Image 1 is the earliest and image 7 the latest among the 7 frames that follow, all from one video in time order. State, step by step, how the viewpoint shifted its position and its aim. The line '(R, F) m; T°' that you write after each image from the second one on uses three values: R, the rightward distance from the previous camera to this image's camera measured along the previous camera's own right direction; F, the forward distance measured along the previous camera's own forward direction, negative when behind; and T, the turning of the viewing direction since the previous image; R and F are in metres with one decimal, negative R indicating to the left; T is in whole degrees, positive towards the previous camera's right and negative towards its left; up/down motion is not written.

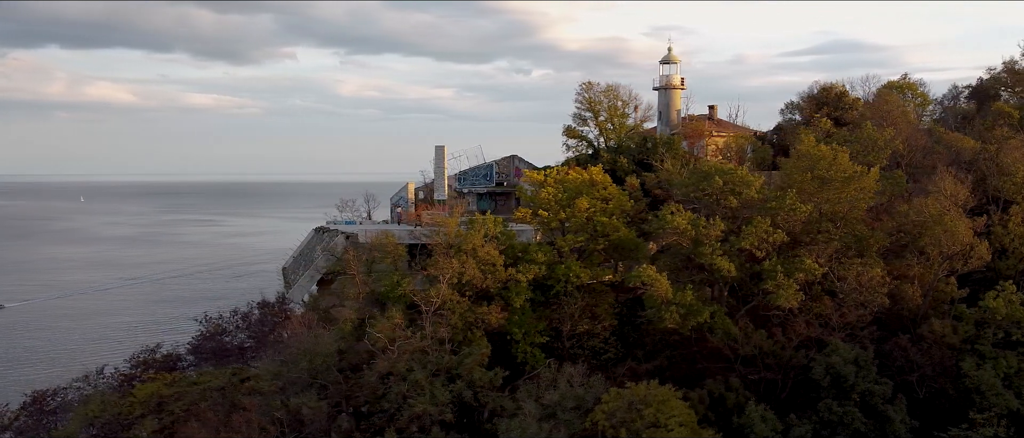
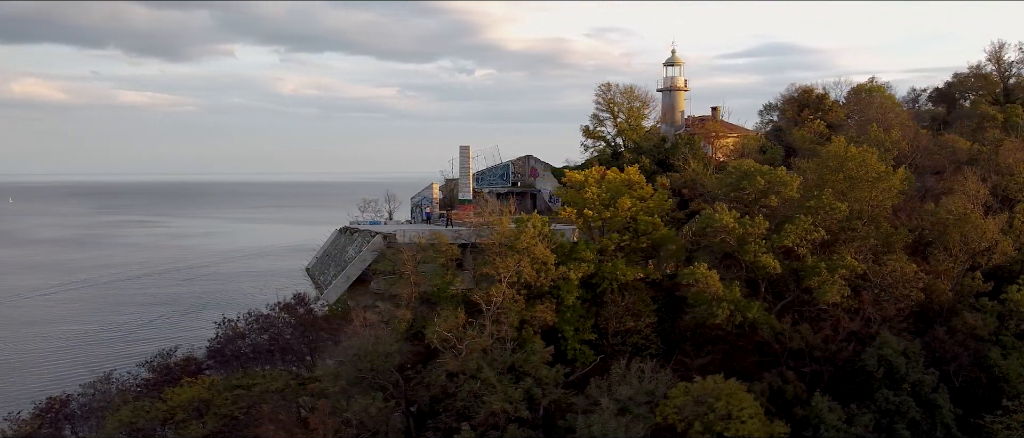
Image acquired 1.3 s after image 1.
(-2.8, -0.2) m; +3°
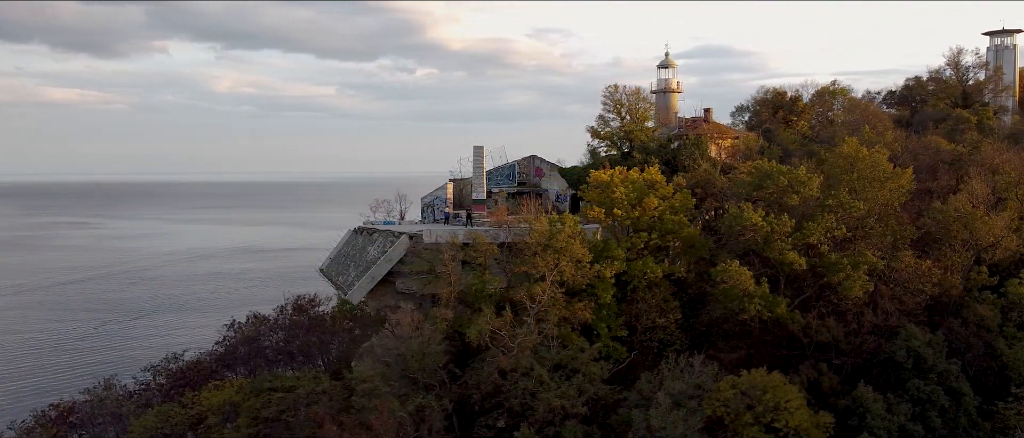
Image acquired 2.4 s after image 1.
(-2.5, -0.2) m; +4°
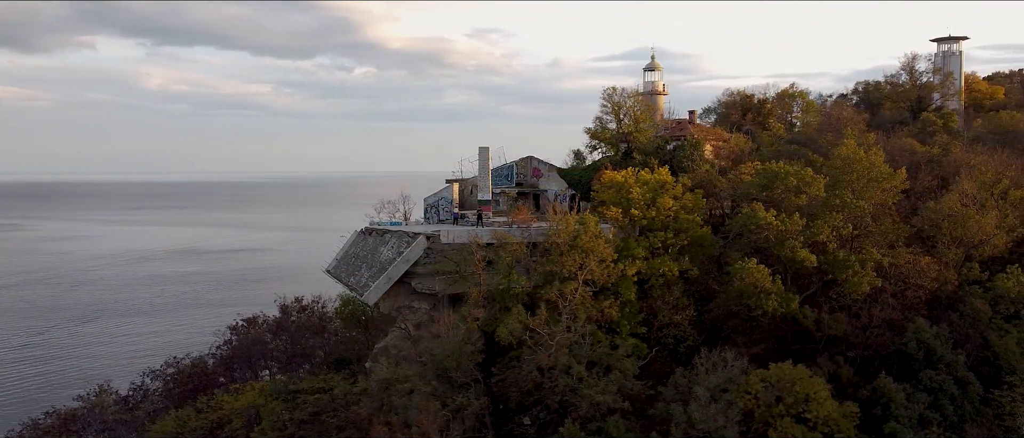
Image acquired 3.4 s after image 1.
(-2.3, -0.2) m; +4°
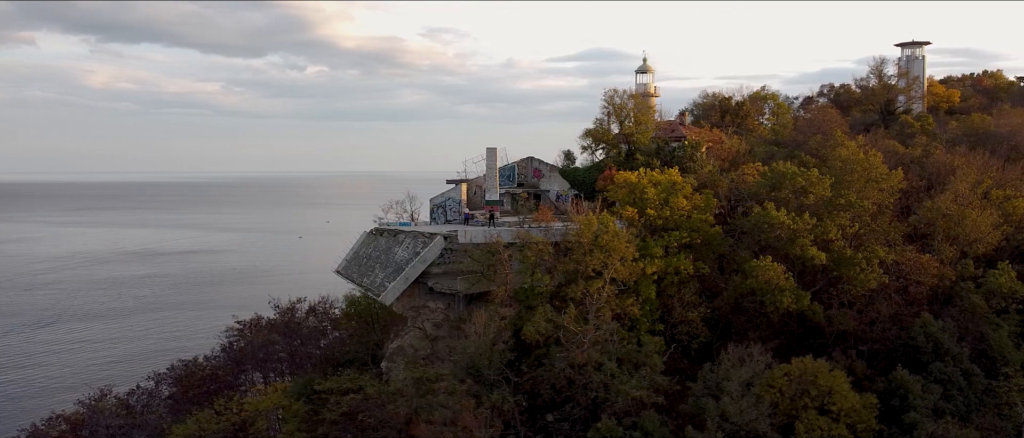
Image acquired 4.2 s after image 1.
(-1.9, -0.3) m; +3°
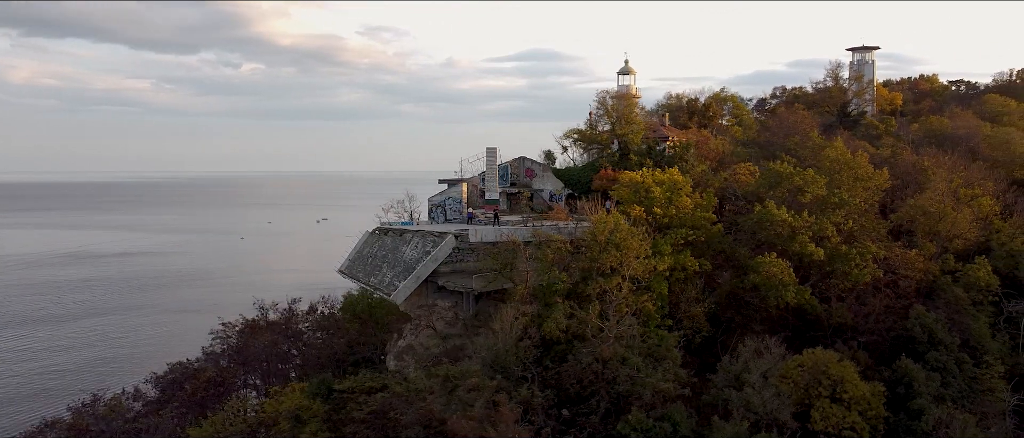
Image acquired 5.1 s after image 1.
(-2.1, -0.3) m; +4°
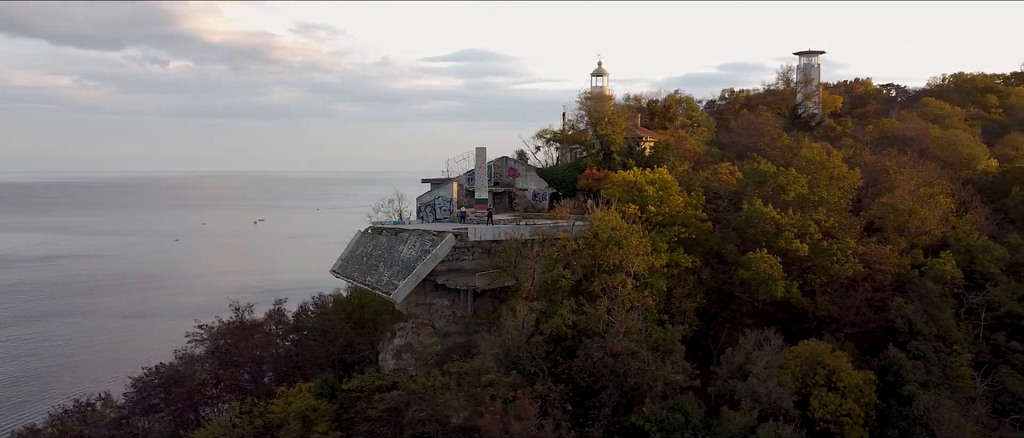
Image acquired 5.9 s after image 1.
(-1.9, -0.3) m; +4°
